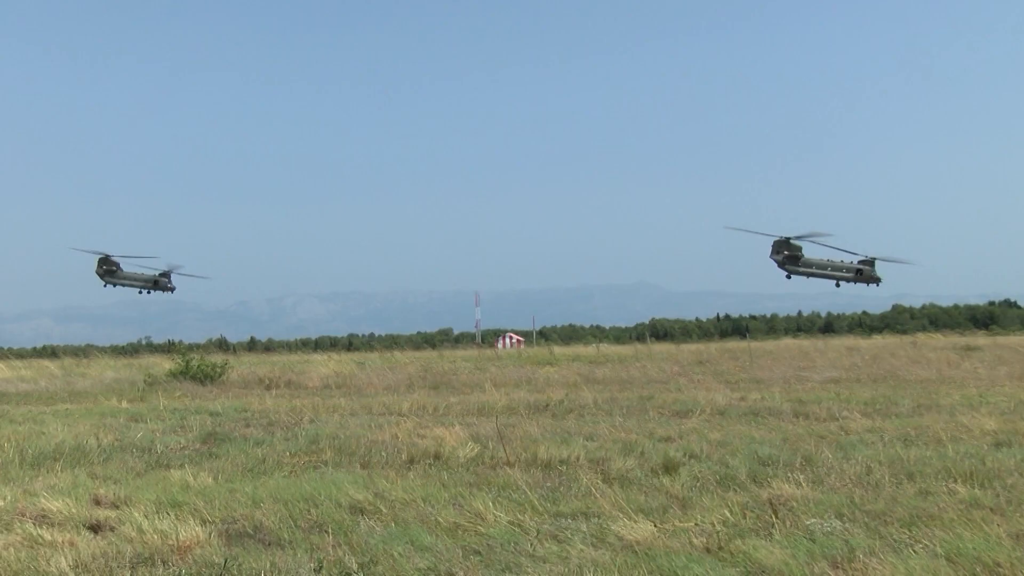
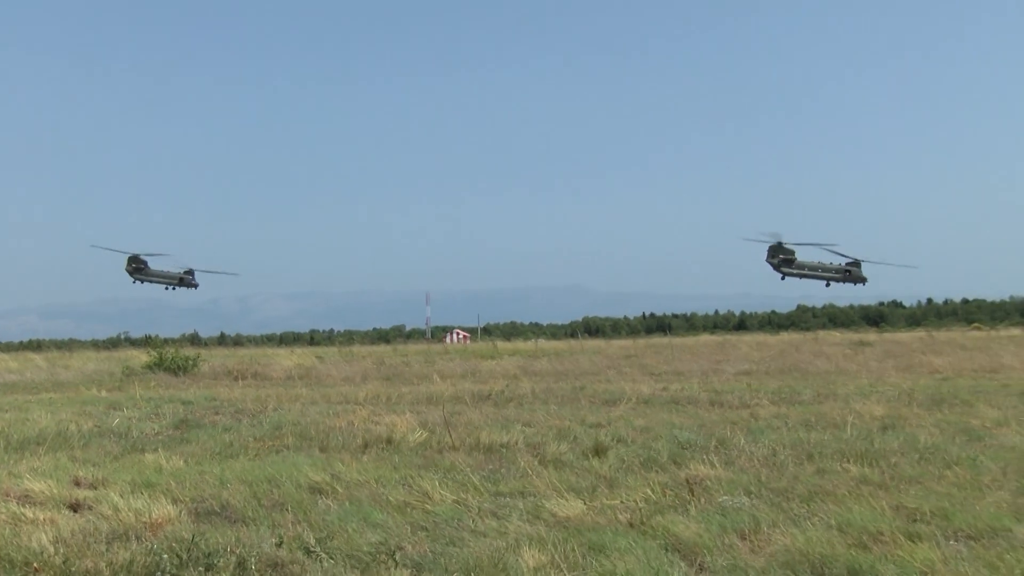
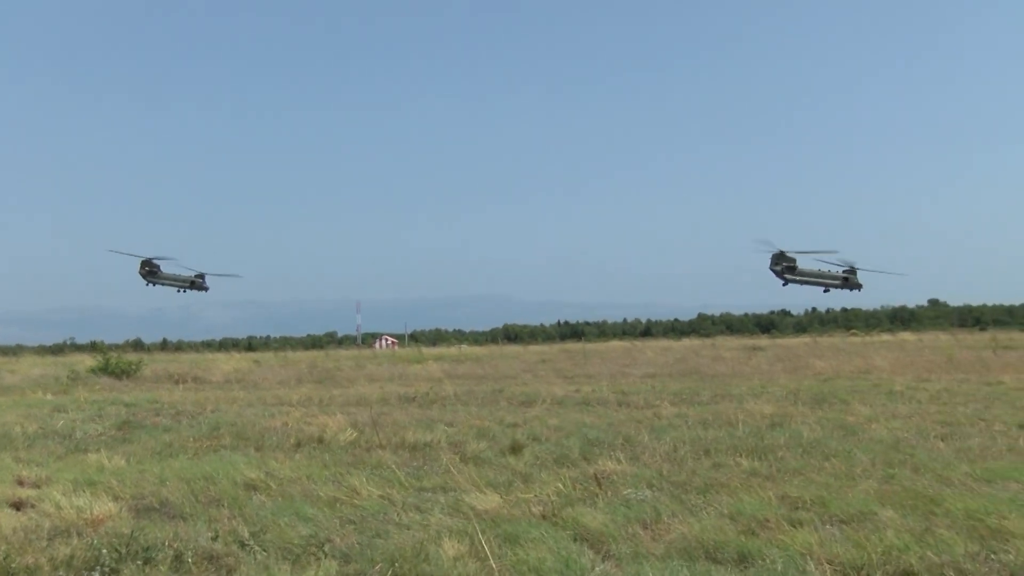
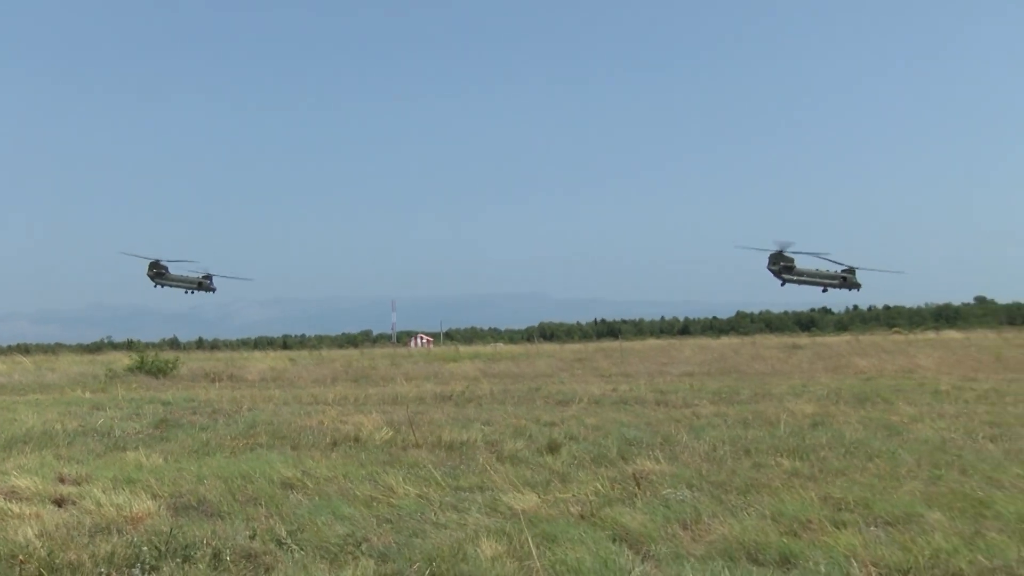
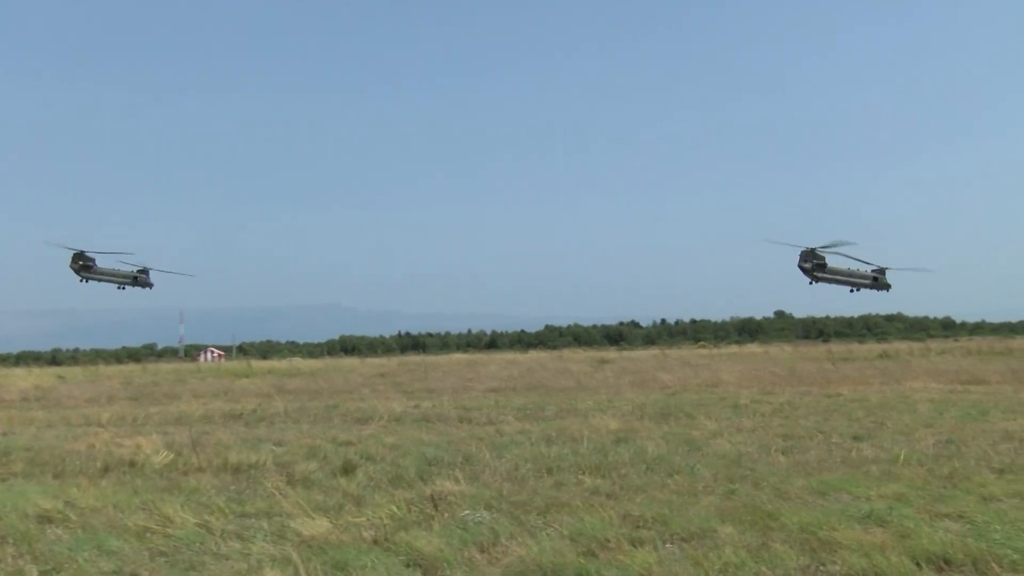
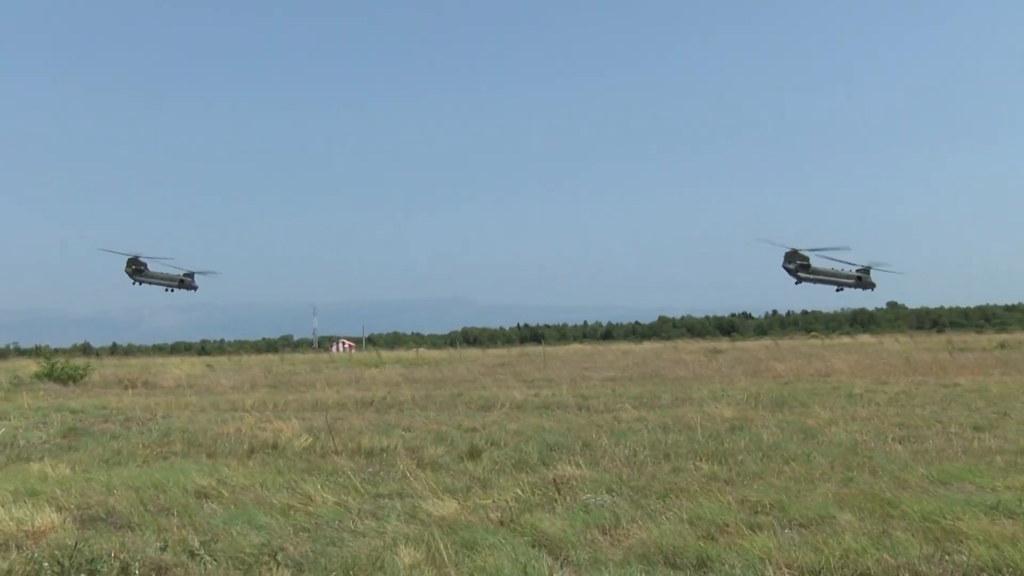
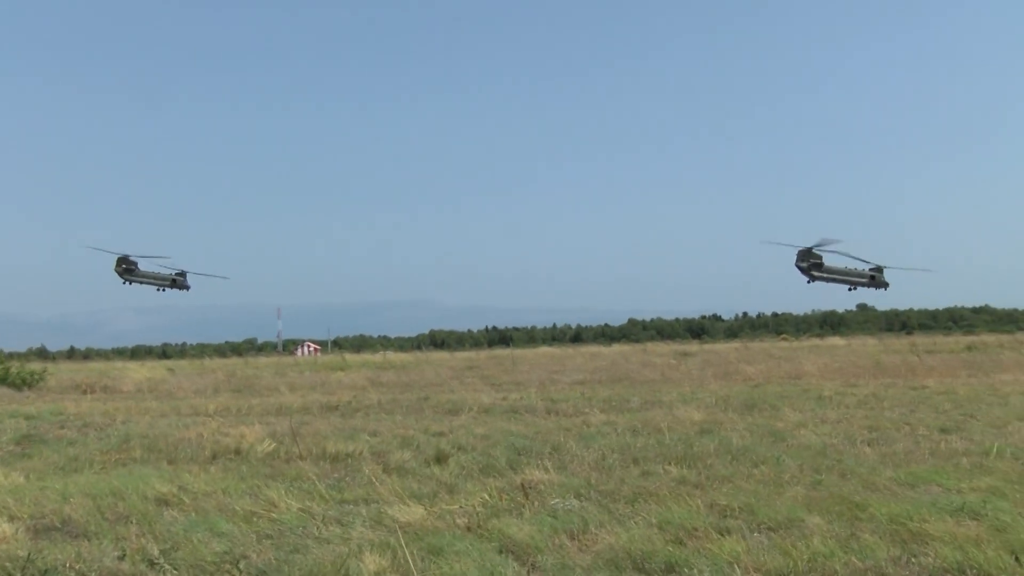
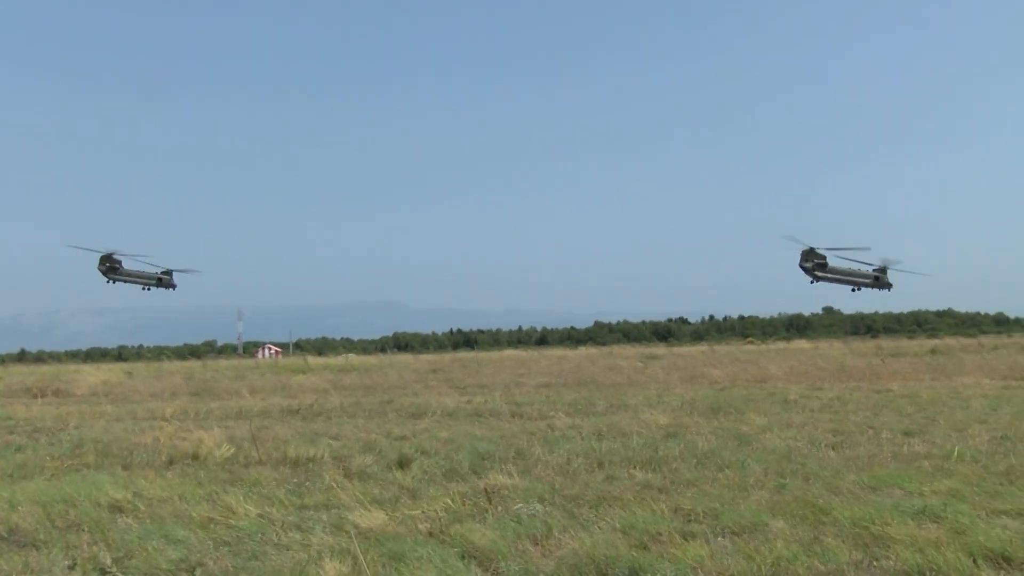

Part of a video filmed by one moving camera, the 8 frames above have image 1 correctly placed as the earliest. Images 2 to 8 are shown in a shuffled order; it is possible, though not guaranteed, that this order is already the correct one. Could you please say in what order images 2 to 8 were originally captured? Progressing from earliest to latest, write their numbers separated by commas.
2, 4, 3, 6, 7, 8, 5
